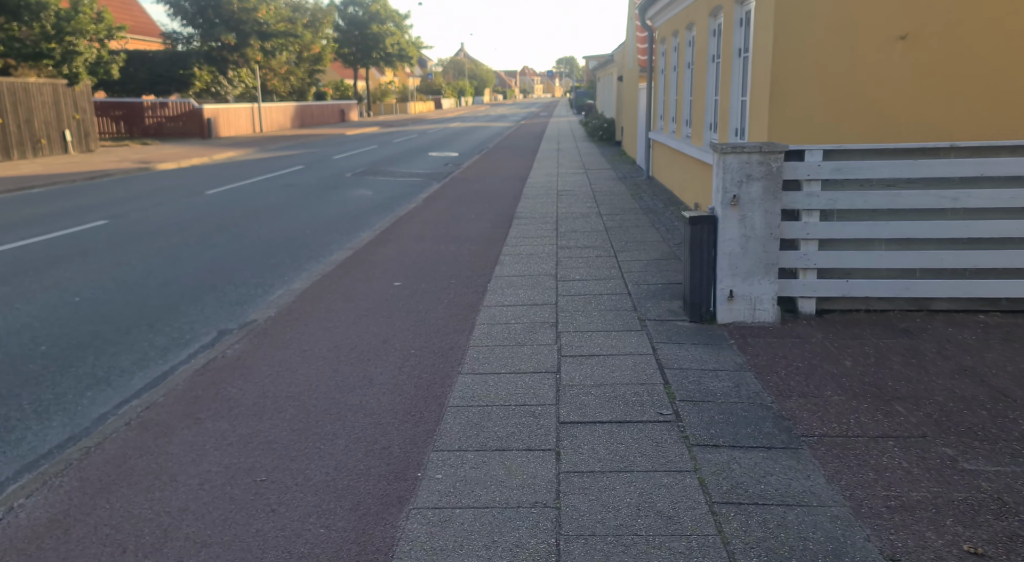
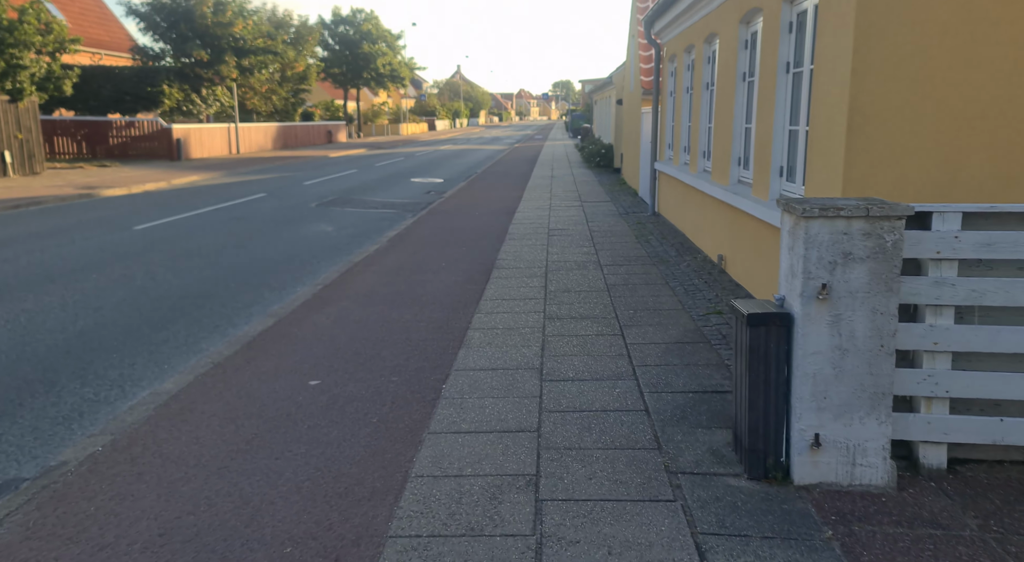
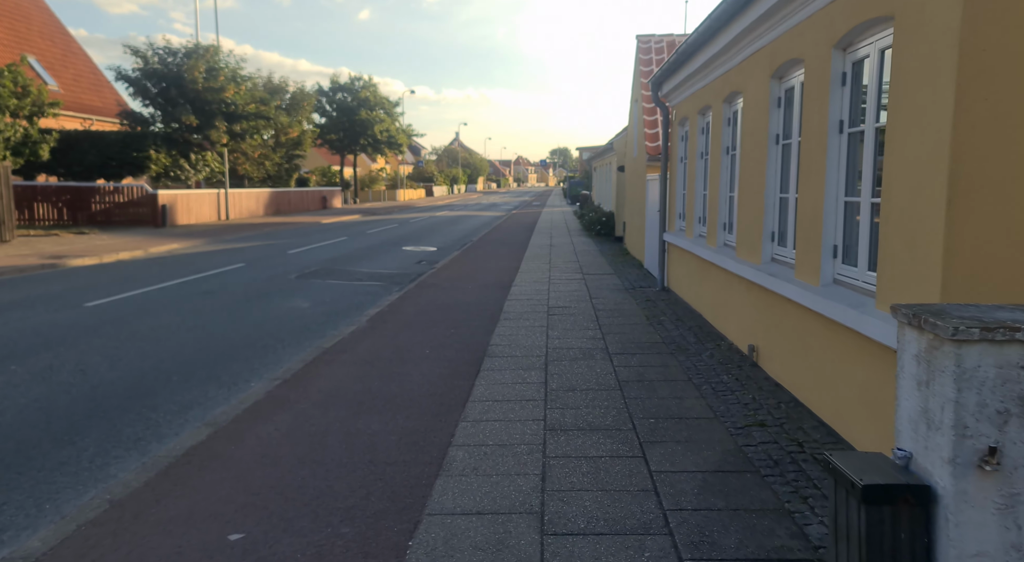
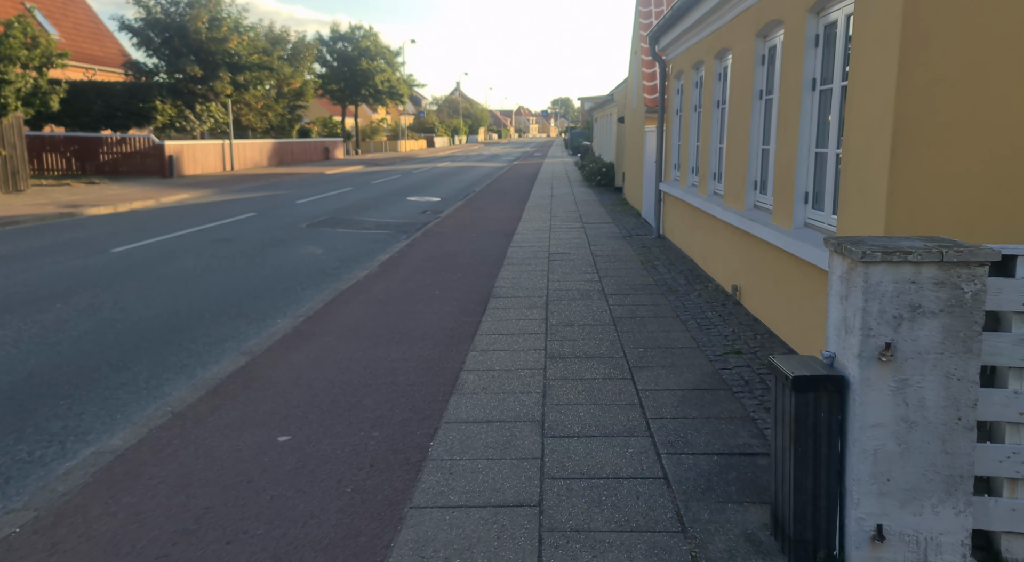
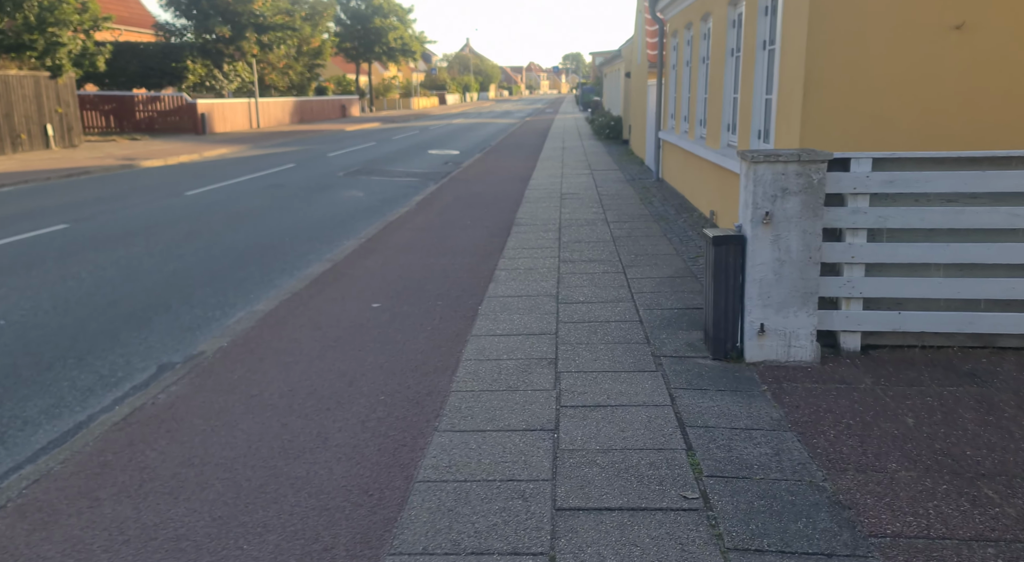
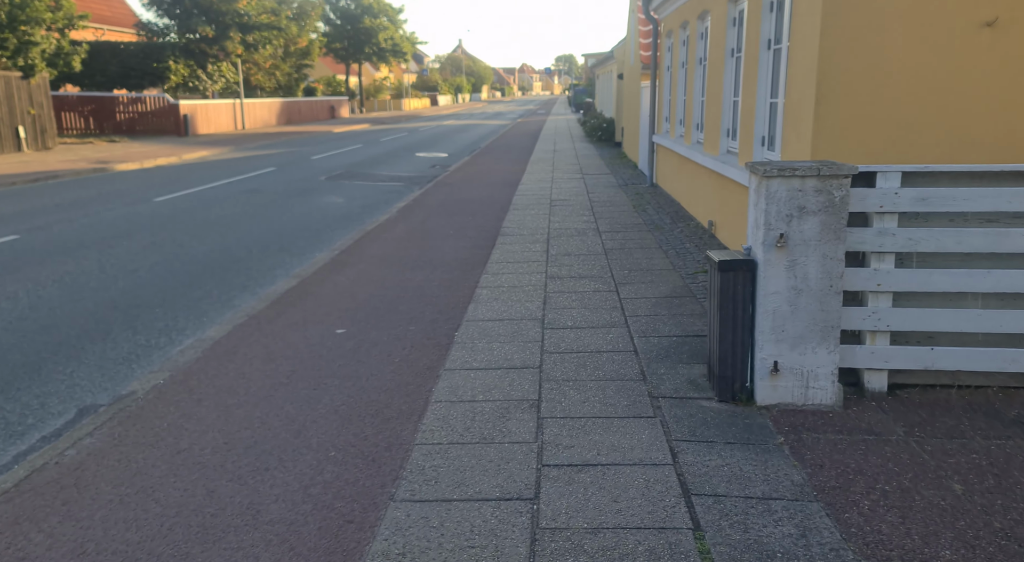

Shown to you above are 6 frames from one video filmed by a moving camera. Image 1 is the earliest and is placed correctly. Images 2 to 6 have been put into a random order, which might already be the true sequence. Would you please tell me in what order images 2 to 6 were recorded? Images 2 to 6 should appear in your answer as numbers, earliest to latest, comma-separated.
5, 6, 2, 4, 3
